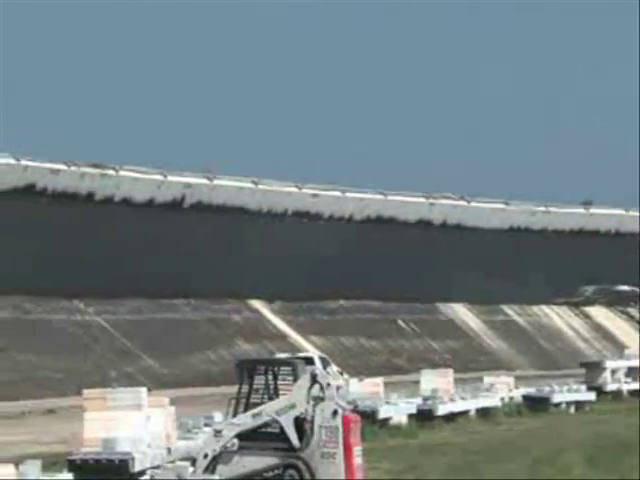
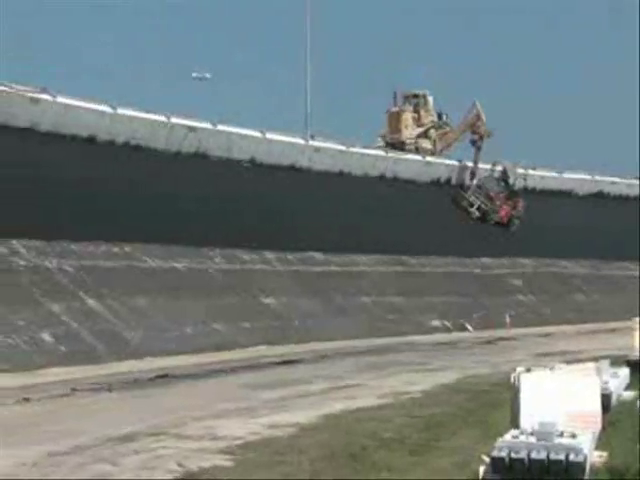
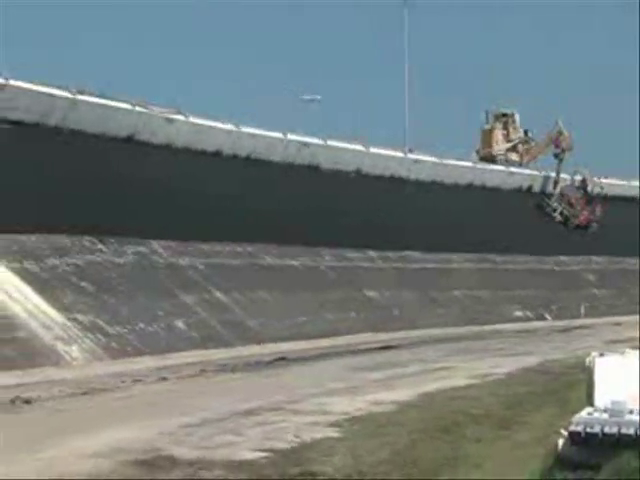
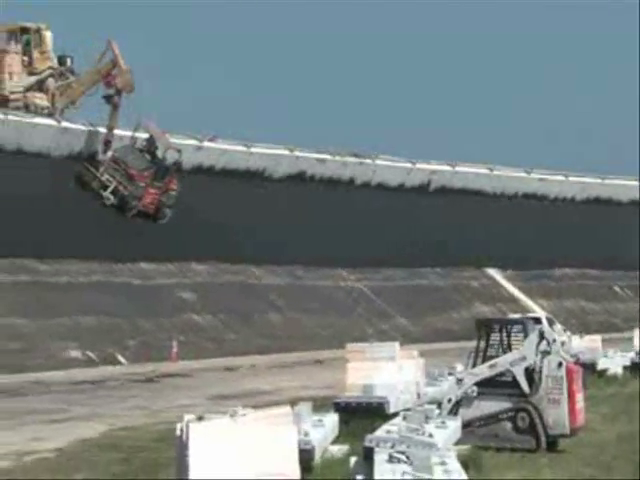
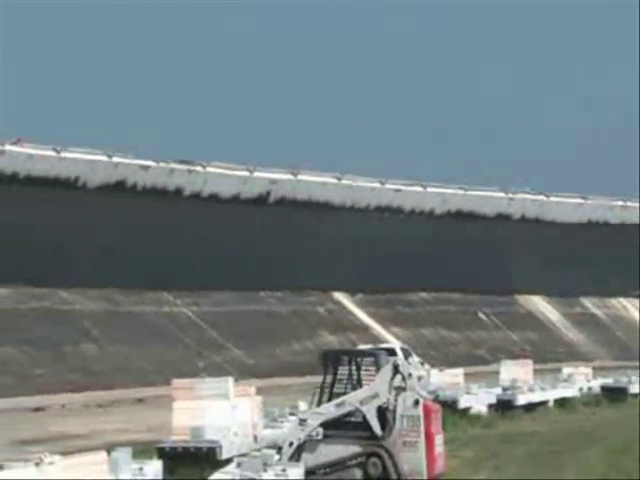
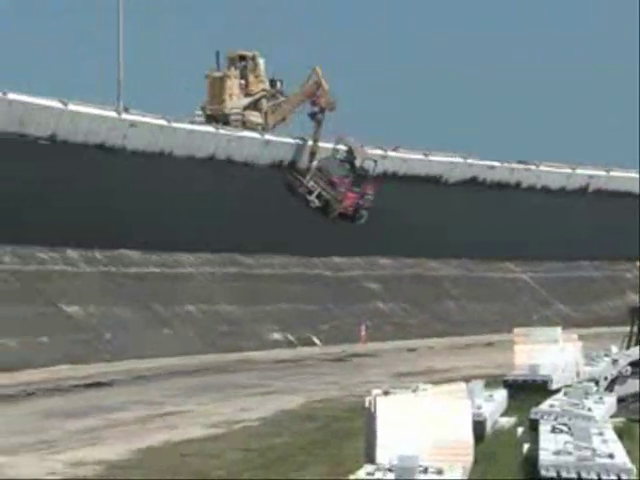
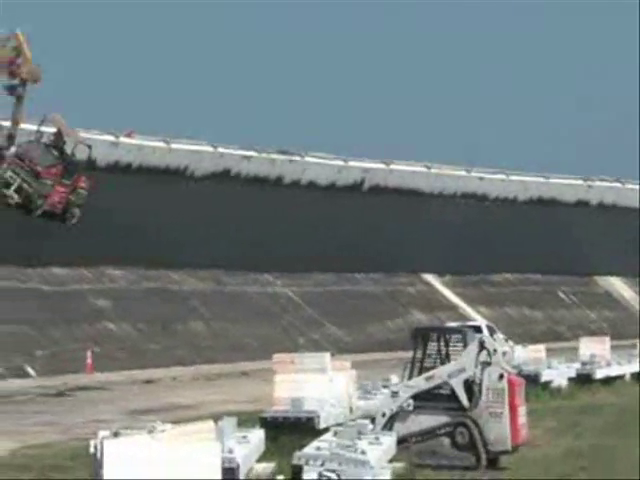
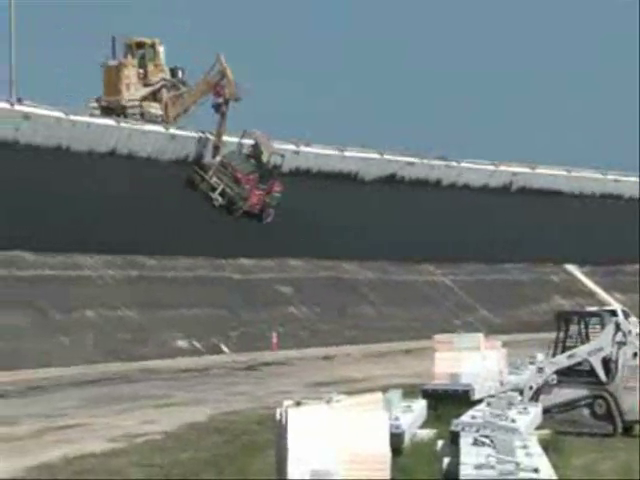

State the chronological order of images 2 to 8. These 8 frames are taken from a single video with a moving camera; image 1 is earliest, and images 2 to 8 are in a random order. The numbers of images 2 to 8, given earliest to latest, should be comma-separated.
5, 7, 4, 8, 6, 2, 3
